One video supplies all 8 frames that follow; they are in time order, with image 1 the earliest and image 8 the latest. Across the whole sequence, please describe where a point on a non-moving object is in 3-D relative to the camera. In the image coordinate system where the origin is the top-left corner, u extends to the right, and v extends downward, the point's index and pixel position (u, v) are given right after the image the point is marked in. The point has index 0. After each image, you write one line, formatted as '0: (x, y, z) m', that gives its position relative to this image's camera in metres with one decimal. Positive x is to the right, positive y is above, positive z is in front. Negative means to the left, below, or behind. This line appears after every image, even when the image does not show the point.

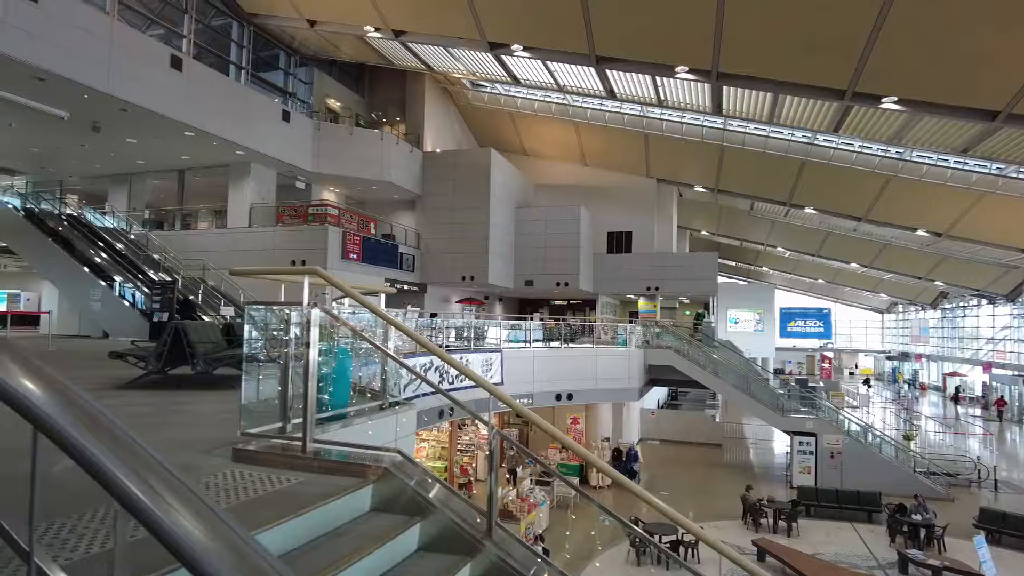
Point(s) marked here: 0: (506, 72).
0: (-0.1, +6.0, +18.1) m
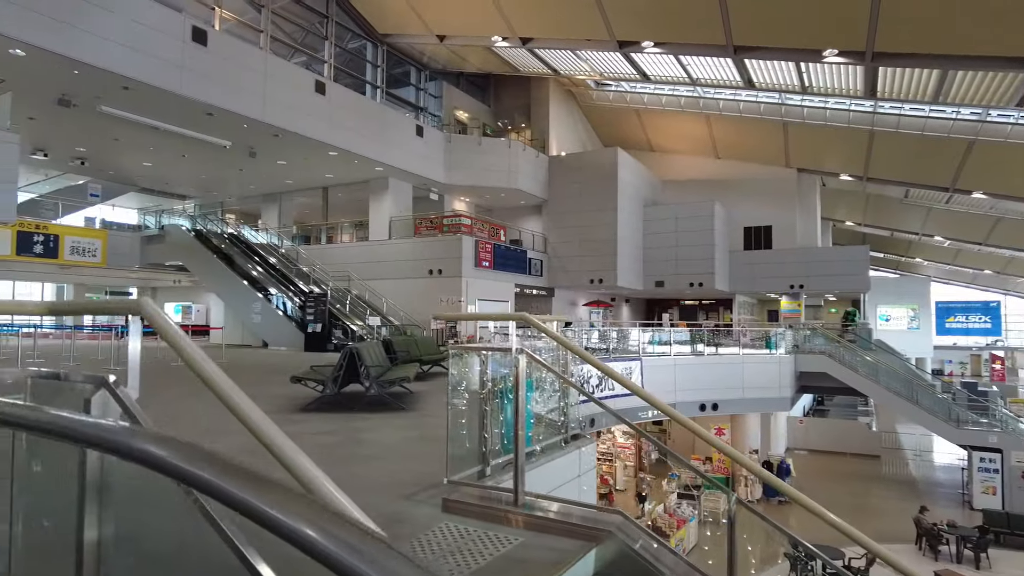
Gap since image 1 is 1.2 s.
0: (+3.4, +5.9, +17.6) m
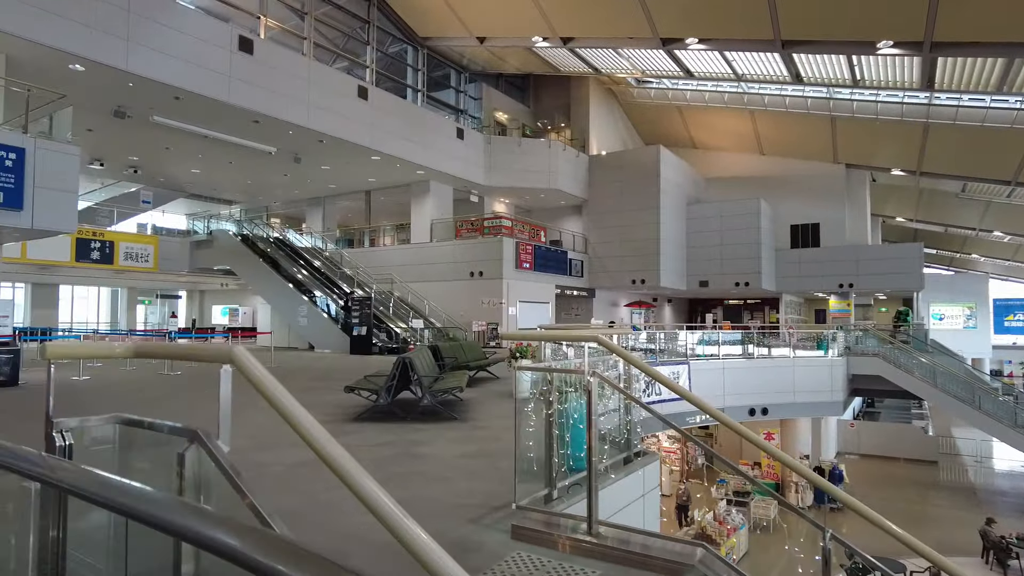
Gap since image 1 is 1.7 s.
0: (+4.4, +5.9, +17.3) m
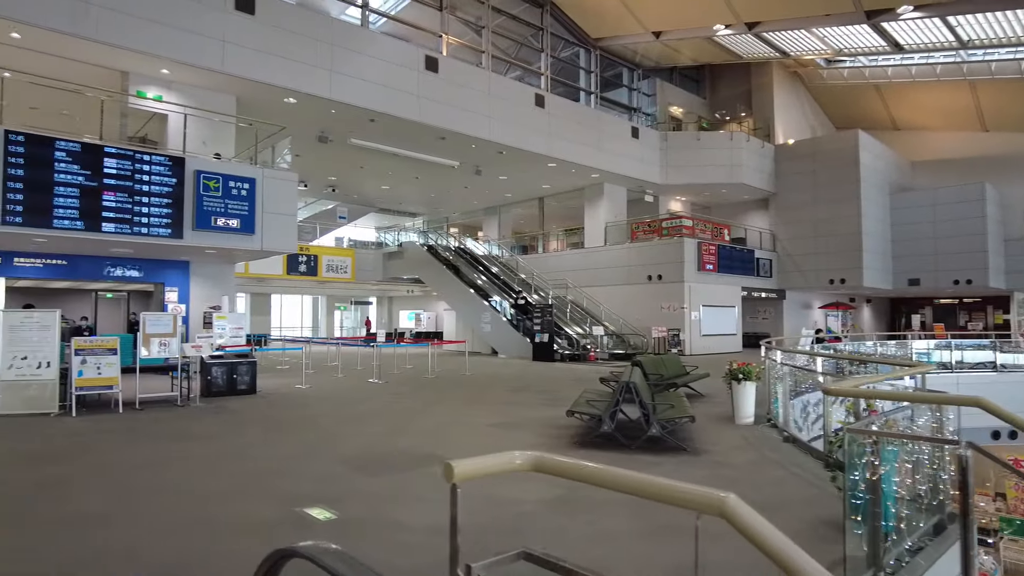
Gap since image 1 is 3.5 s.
0: (+8.8, +5.9, +15.4) m
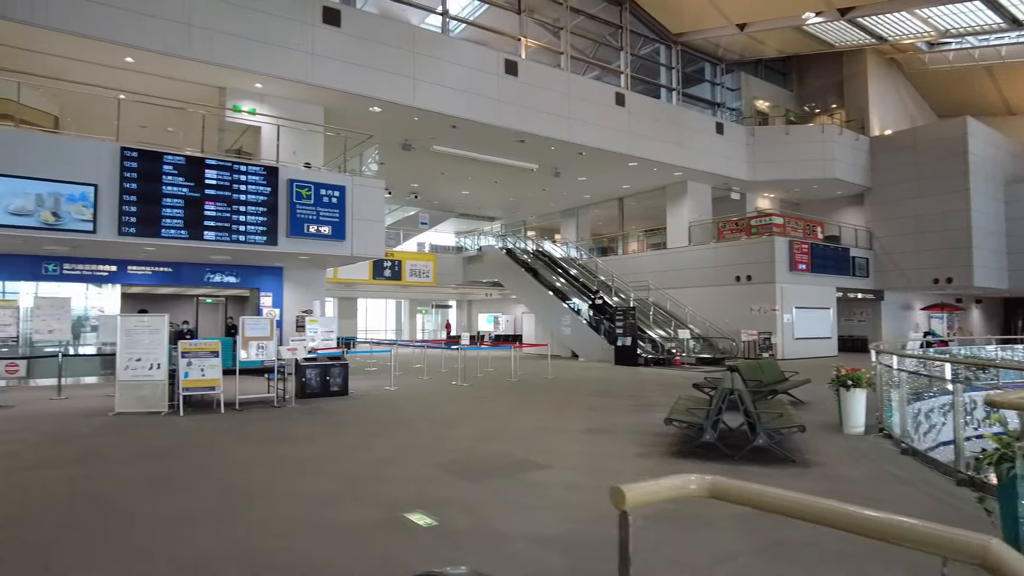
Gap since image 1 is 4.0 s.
0: (+10.6, +5.9, +14.2) m
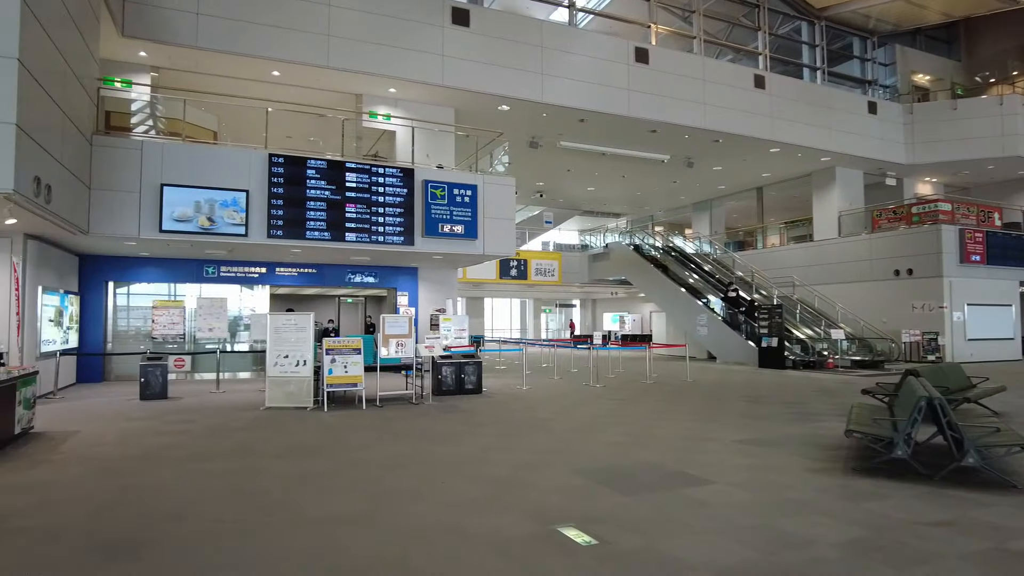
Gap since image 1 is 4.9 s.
0: (+13.1, +6.0, +11.6) m
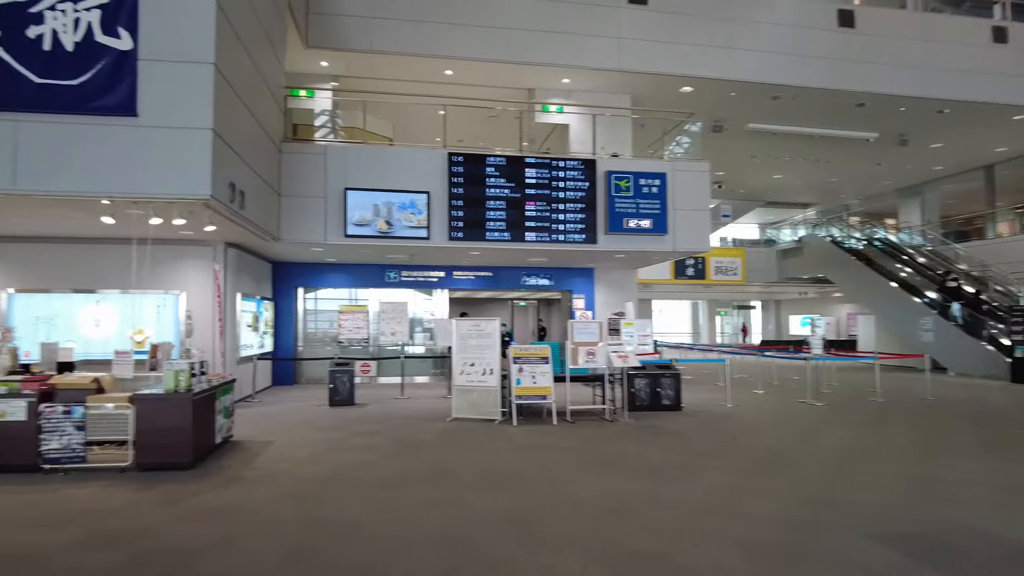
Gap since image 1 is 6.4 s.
0: (+15.7, +6.2, +7.2) m
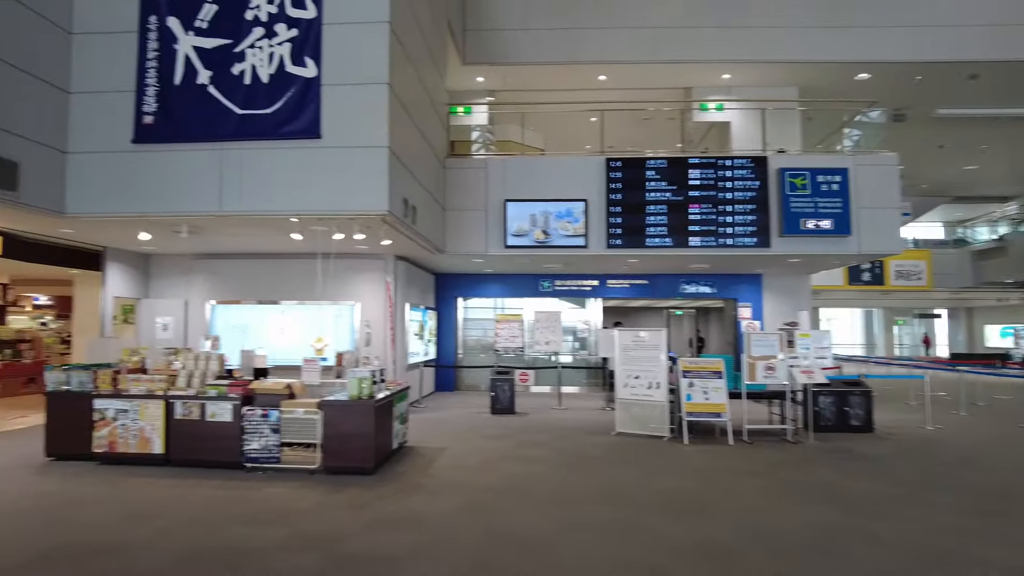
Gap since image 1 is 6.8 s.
0: (+17.1, +6.3, +3.5) m
